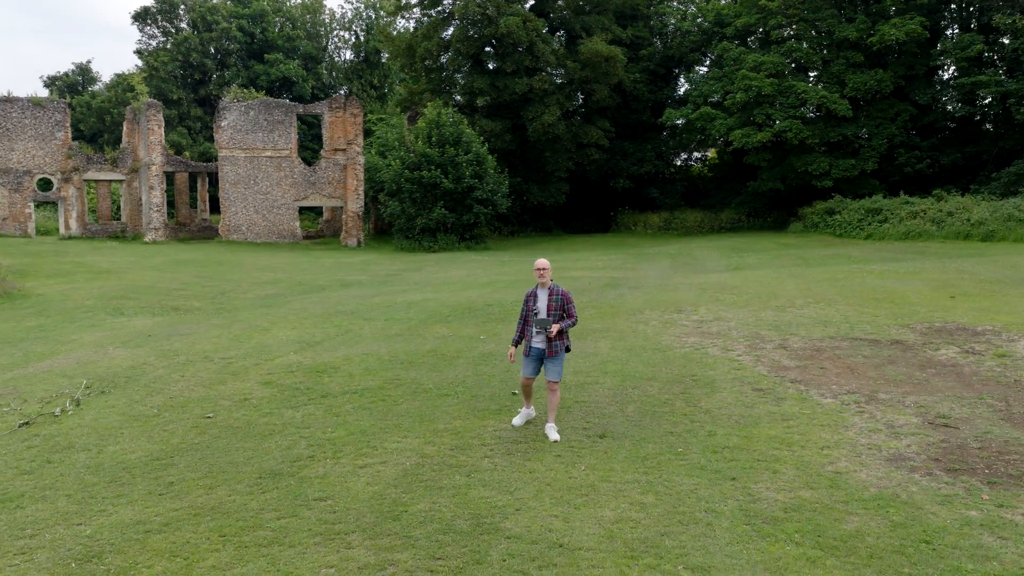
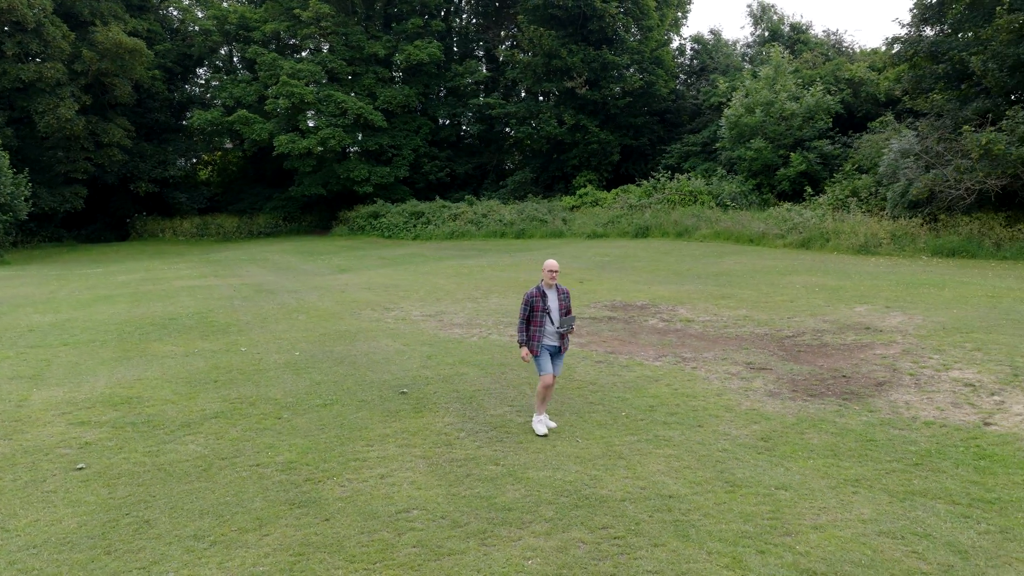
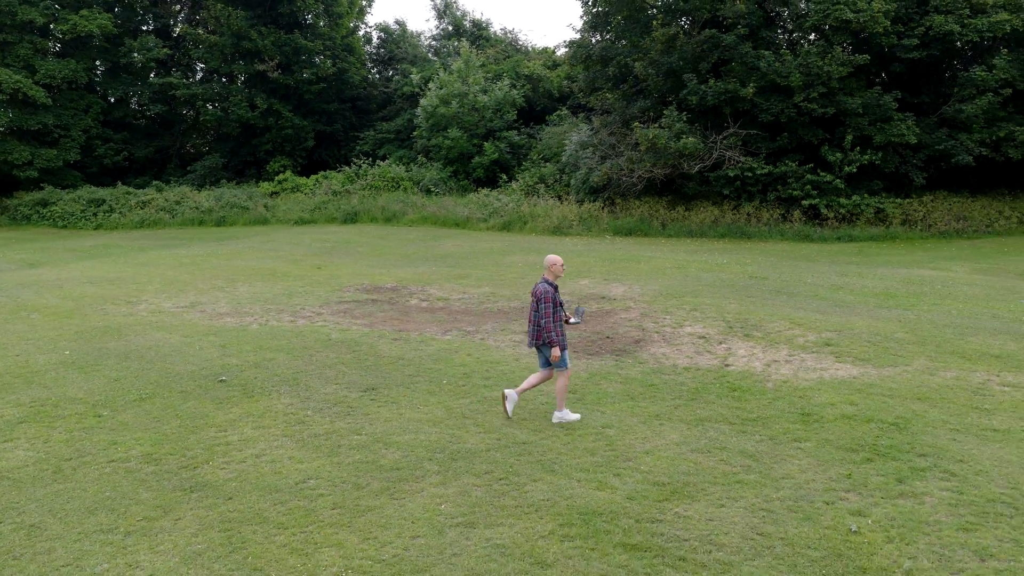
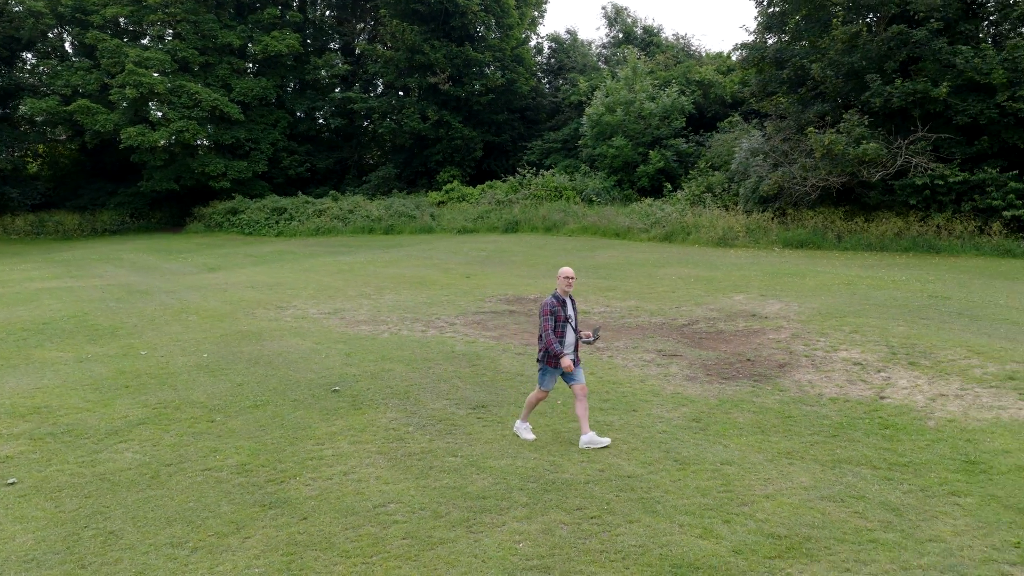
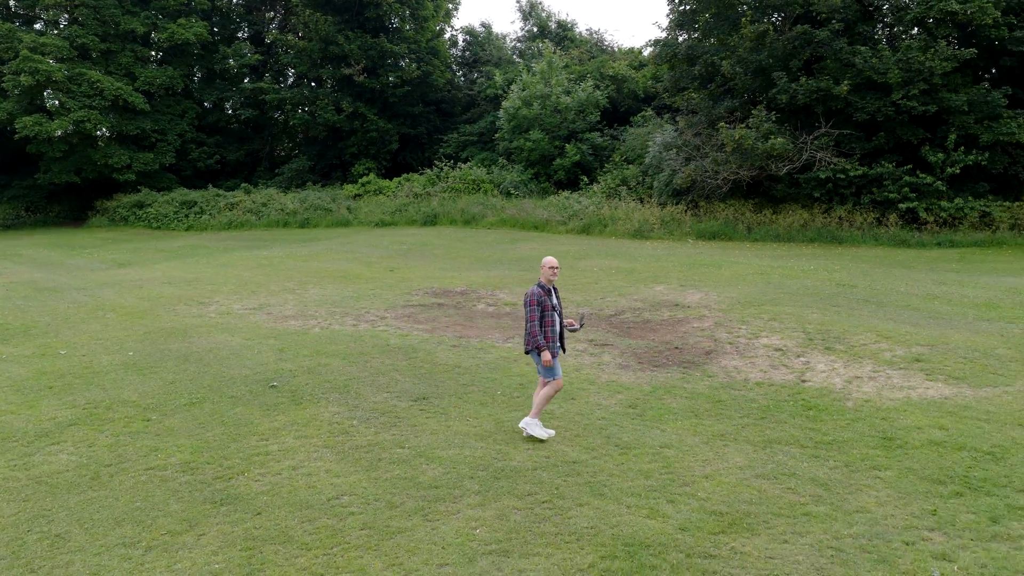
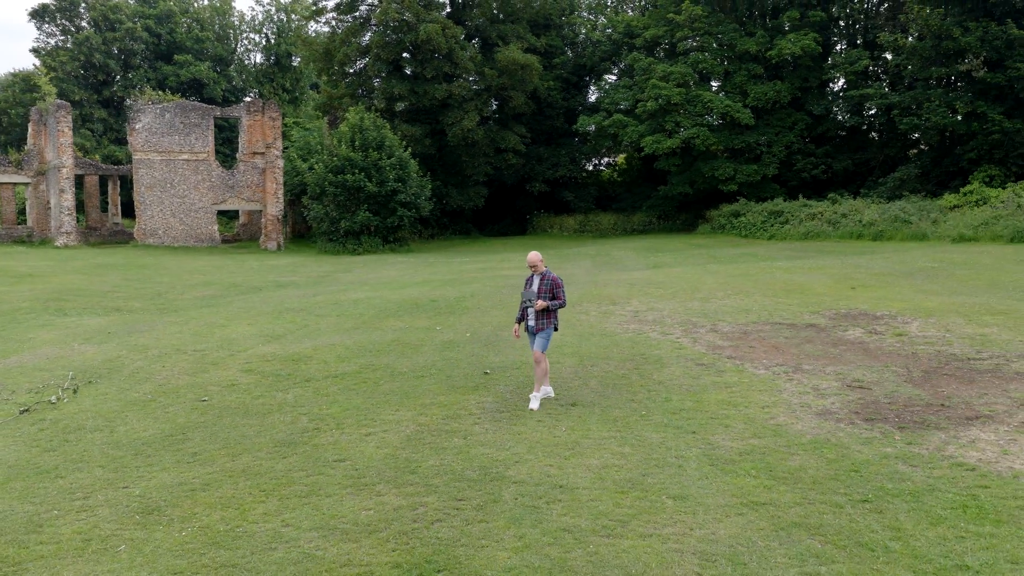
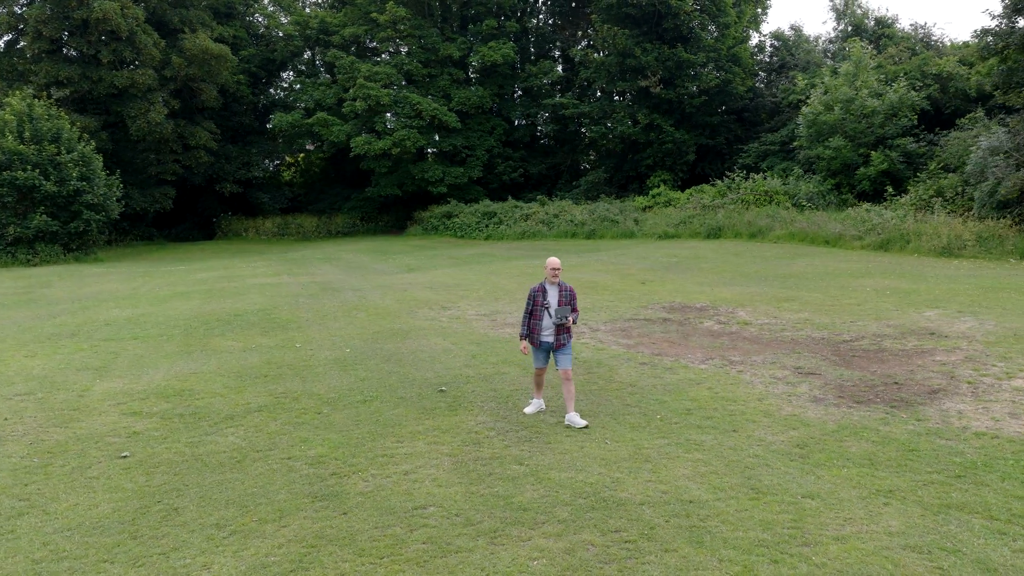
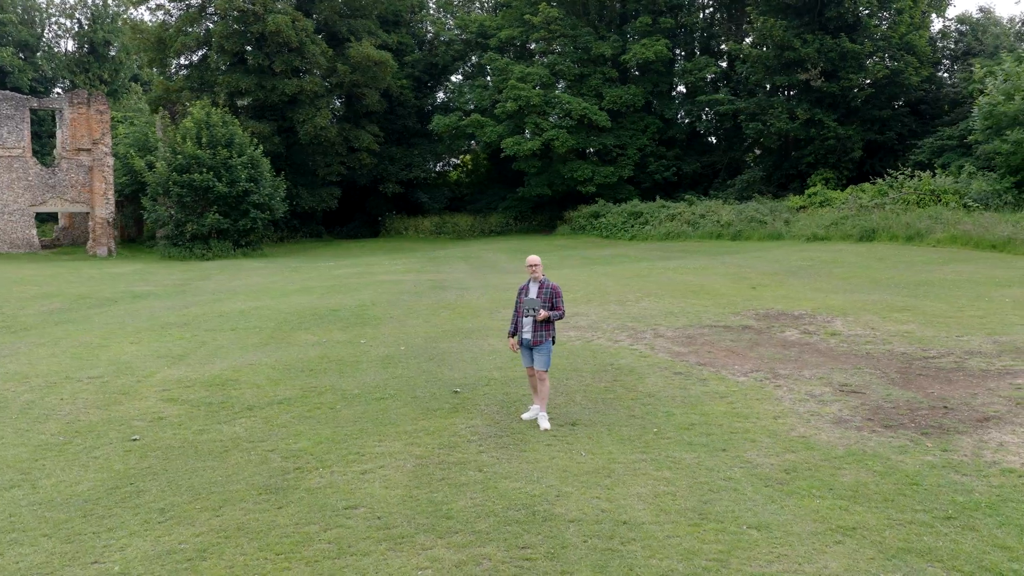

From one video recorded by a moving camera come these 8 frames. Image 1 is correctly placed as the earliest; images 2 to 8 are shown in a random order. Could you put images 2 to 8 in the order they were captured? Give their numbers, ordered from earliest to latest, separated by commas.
6, 8, 7, 2, 4, 5, 3
